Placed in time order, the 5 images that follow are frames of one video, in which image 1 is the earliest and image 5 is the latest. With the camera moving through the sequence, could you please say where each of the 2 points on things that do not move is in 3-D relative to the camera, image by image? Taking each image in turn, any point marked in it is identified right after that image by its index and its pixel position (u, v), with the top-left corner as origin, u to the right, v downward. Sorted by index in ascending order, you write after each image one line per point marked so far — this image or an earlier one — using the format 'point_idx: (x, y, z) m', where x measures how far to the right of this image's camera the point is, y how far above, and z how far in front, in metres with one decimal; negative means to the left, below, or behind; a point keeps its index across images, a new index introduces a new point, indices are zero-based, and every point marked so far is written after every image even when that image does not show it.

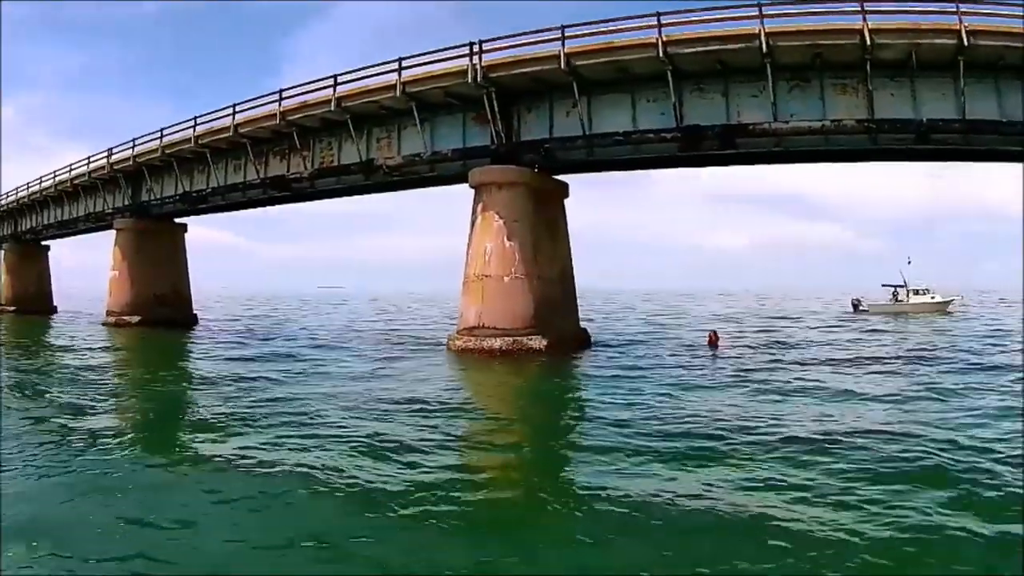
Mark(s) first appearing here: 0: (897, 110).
0: (+9.7, +4.5, +18.3) m
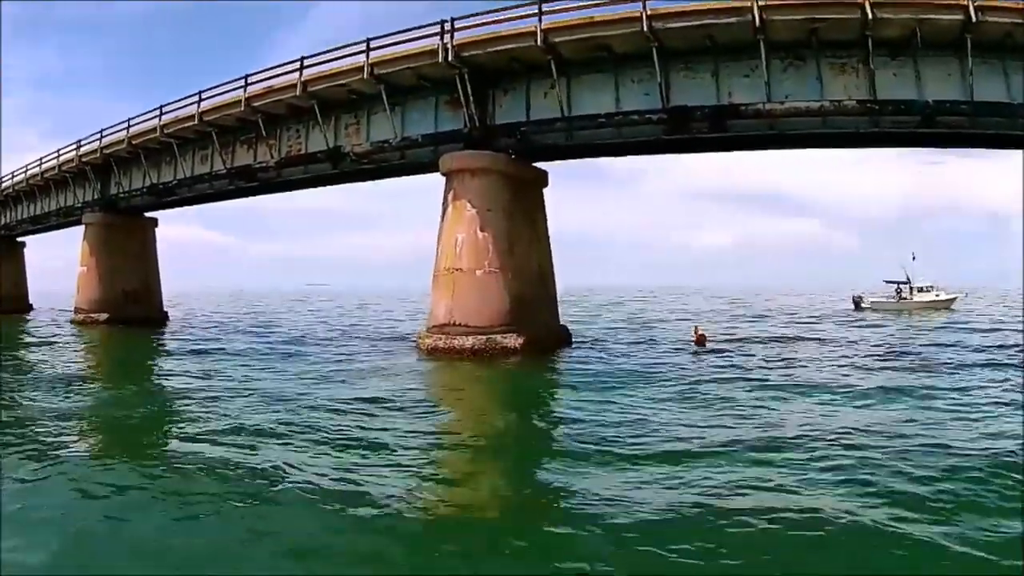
0: (+9.1, +4.6, +17.0) m
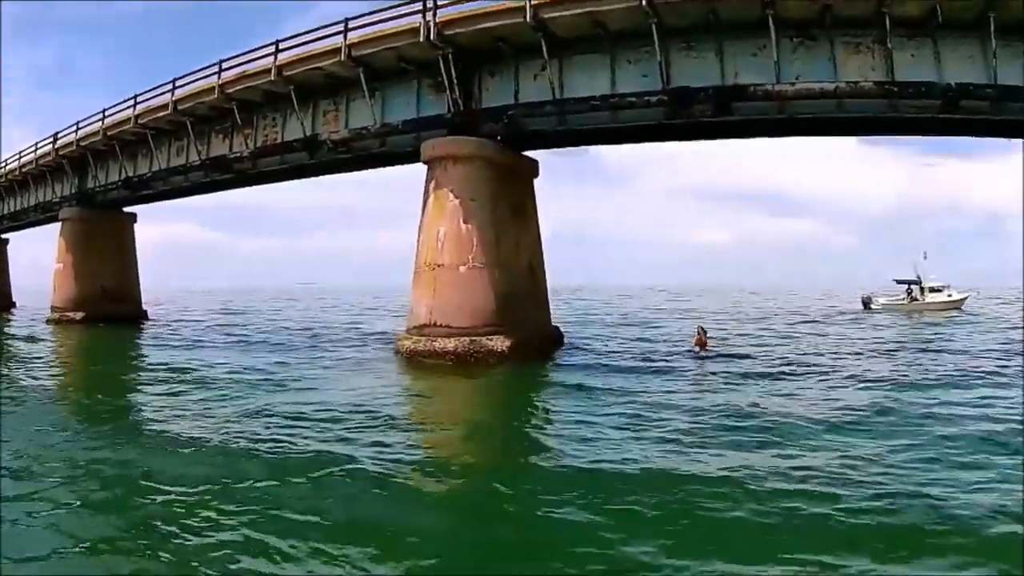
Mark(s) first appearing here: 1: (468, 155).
0: (+8.8, +4.6, +15.6) m
1: (-1.0, +3.2, +17.5) m
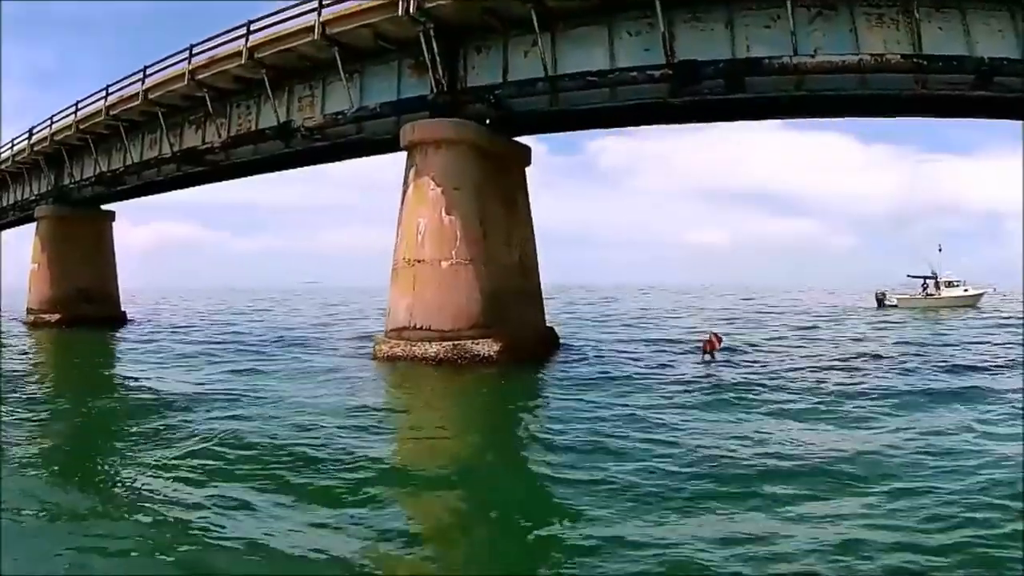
0: (+8.5, +4.7, +14.1) m
1: (-1.3, +3.3, +16.0) m
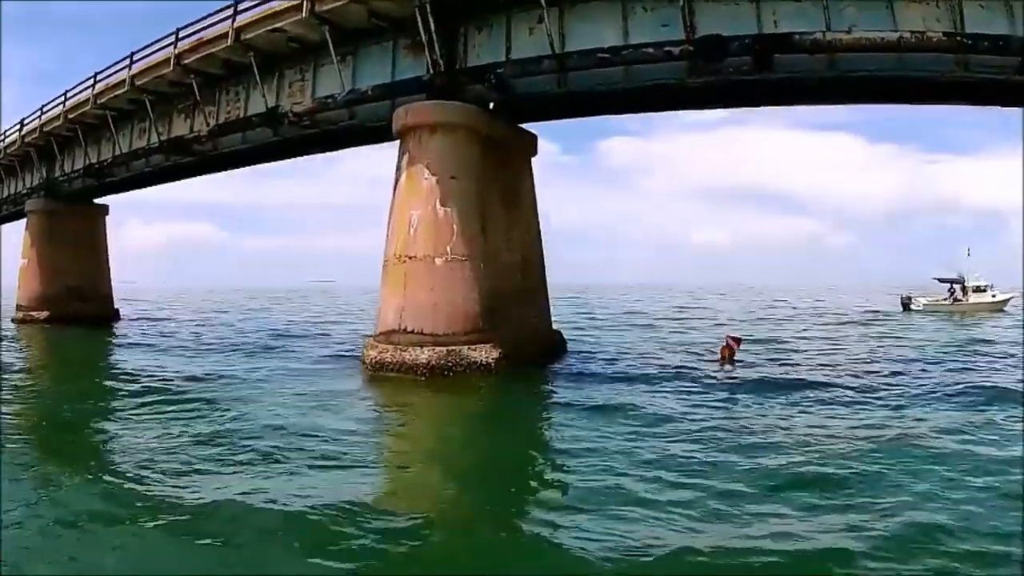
0: (+8.6, +4.7, +12.9) m
1: (-1.2, +3.3, +14.8) m
